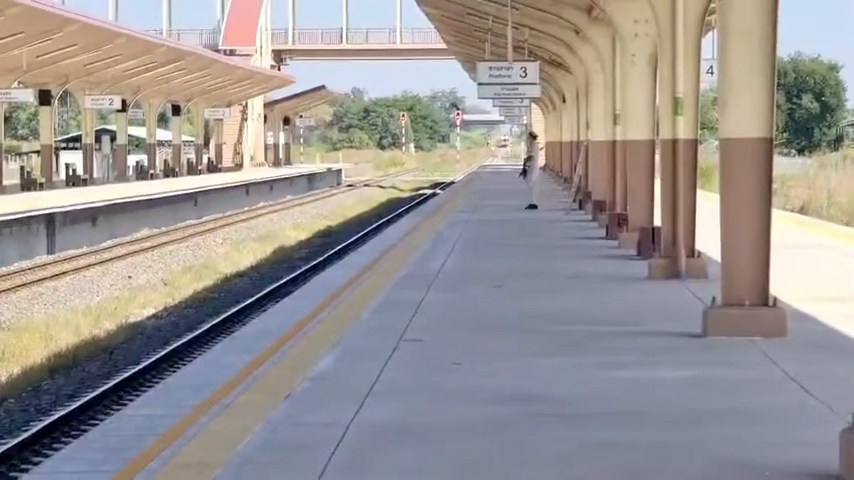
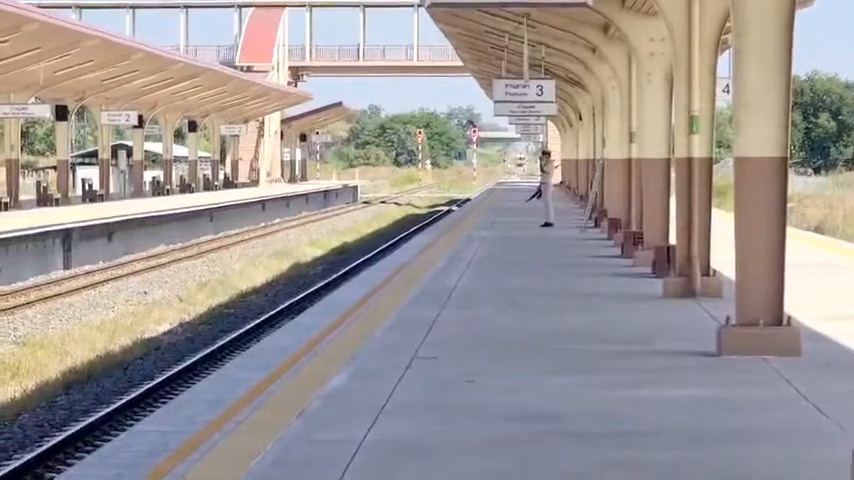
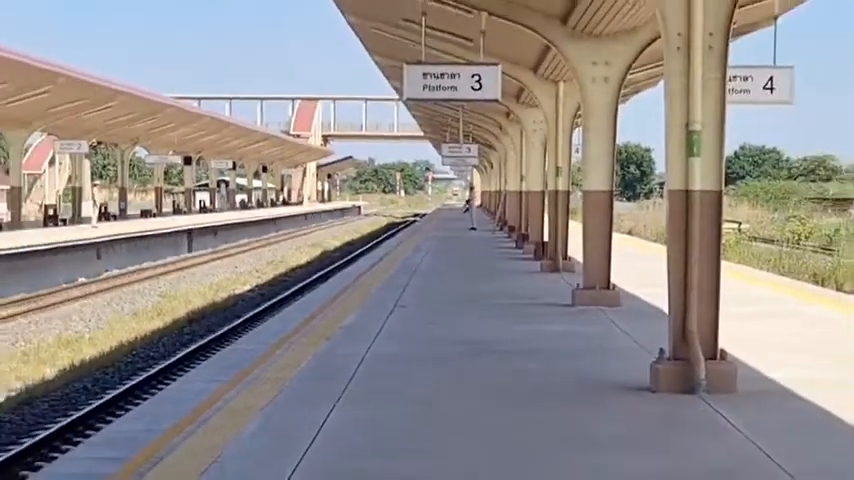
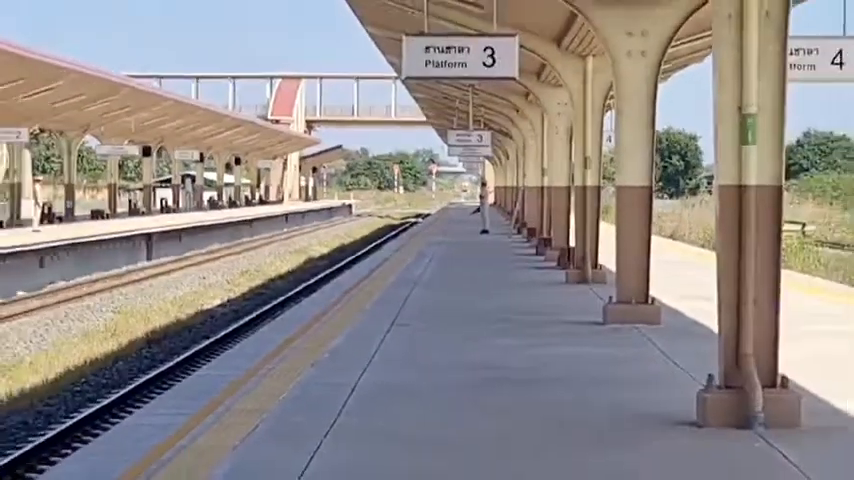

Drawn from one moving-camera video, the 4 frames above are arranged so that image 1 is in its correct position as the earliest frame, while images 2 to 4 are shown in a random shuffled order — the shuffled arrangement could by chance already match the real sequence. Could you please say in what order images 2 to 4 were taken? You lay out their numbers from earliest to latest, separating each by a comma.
2, 4, 3
